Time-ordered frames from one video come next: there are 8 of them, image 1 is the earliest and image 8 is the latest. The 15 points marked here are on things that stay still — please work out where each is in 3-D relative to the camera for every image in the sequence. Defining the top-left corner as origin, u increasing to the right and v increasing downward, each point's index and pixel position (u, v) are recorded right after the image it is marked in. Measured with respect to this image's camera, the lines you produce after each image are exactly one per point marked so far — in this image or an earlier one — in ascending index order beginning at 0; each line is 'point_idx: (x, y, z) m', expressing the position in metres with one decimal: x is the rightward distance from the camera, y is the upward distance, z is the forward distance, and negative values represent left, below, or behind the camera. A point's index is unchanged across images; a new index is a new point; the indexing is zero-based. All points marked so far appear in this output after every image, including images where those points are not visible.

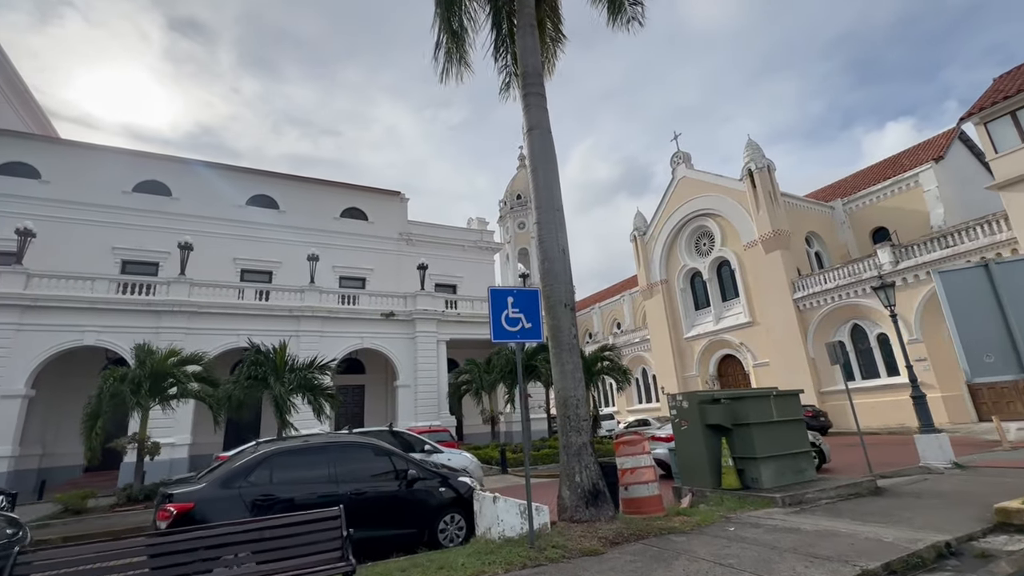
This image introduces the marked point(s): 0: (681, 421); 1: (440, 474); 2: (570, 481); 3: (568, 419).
0: (+2.5, -2.0, +6.9) m
1: (-1.0, -2.5, +6.2) m
2: (+0.6, -2.2, +5.3) m
3: (+0.6, -1.5, +5.5) m
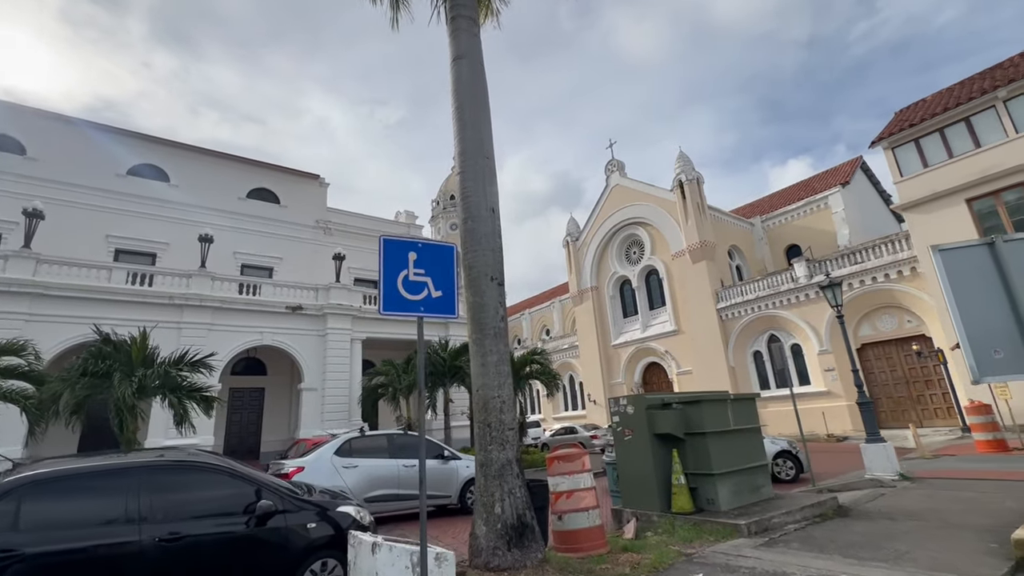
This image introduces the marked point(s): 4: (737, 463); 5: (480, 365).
0: (+1.4, -1.7, +5.7) m
1: (-1.9, -2.1, +4.6) m
2: (-0.2, -1.9, +3.9) m
3: (-0.2, -1.2, +4.1) m
4: (+2.6, -2.0, +5.4) m
5: (-0.3, -0.7, +4.3) m
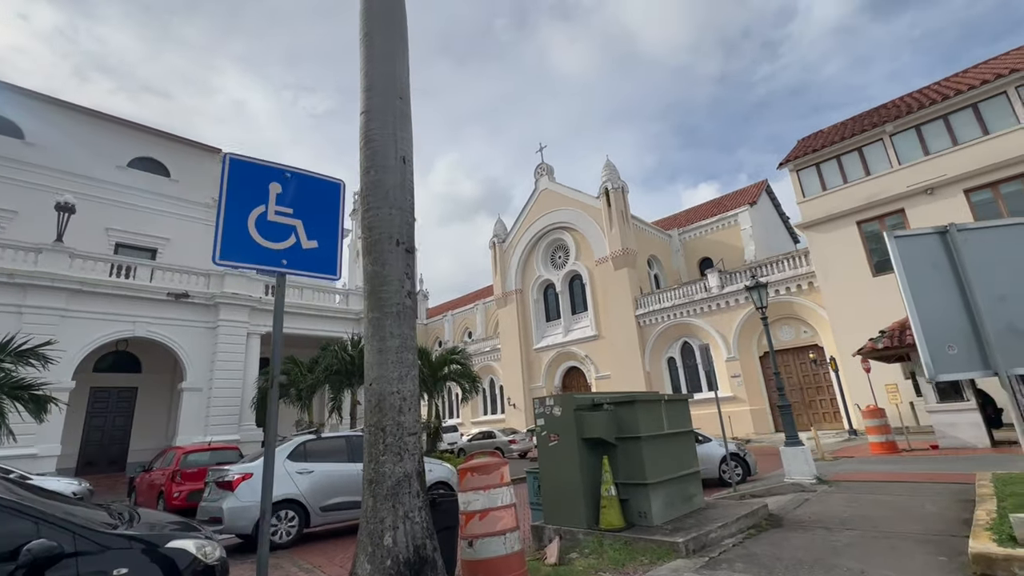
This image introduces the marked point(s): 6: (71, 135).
0: (+0.4, -1.6, +5.0) m
1: (-2.7, -1.8, +3.3) m
2: (-0.9, -1.6, +3.0) m
3: (-0.9, -1.0, +3.2) m
4: (+1.6, -1.9, +4.9) m
5: (-1.0, -0.5, +3.4) m
6: (-17.3, +6.0, +18.3) m
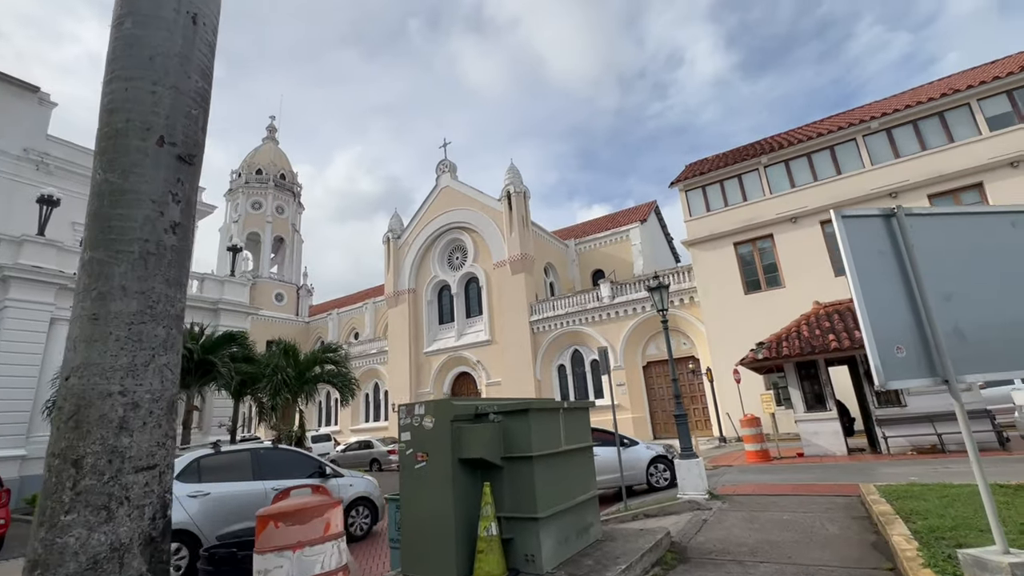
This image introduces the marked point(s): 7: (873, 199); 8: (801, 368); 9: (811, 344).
0: (-0.8, -1.3, +3.8) m
1: (-3.4, -1.3, +1.5) m
2: (-1.6, -1.3, +1.5) m
3: (-1.6, -0.7, +1.7) m
4: (+0.4, -1.7, +3.9) m
5: (-1.7, -0.1, +1.9) m
6: (-20.4, +7.3, +13.1) m
7: (+13.9, +3.4, +18.2) m
8: (+6.5, -1.8, +10.5) m
9: (+6.5, -1.2, +10.1) m
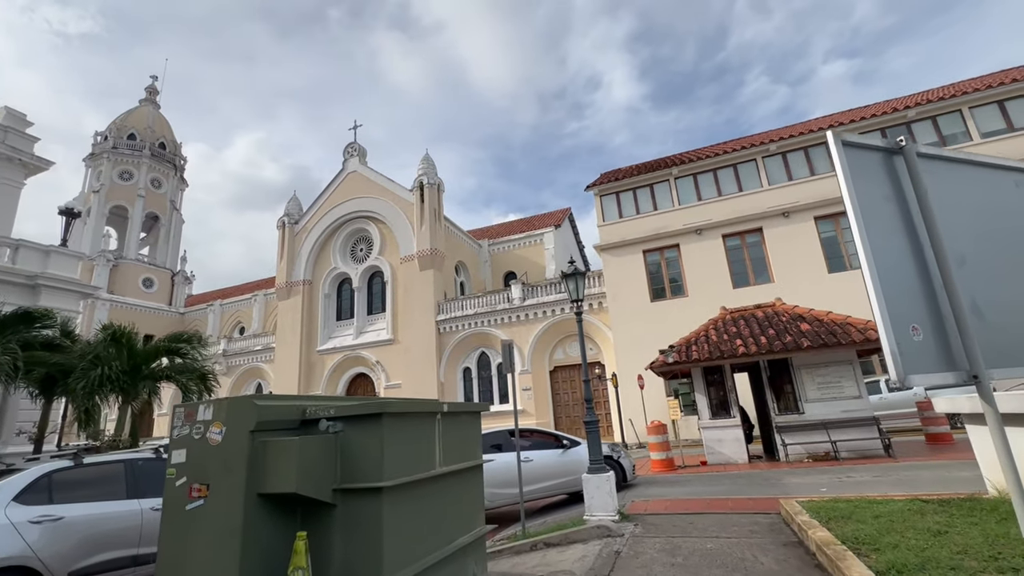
0: (-1.6, -1.0, +2.3) m
1: (-3.8, -0.8, -0.5) m
2: (-2.0, -0.9, -0.1) m
3: (-2.0, -0.2, +0.1) m
4: (-0.4, -1.4, +2.7) m
5: (-2.1, +0.3, +0.3) m
6: (-22.1, +8.7, +8.0) m
7: (+10.4, +2.9, +19.2) m
8: (+4.3, -1.9, +10.3) m
9: (+4.4, -1.3, +9.9) m
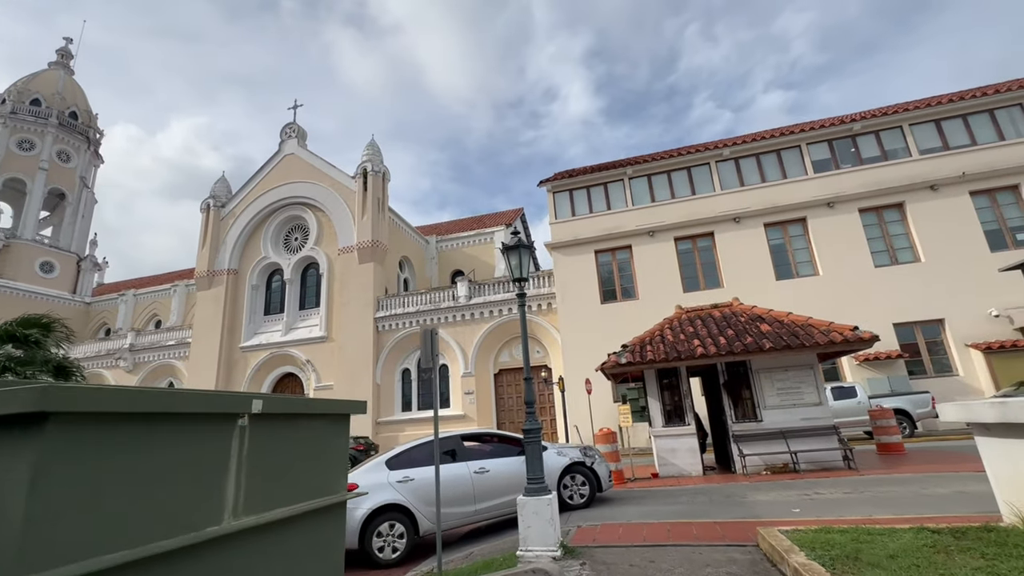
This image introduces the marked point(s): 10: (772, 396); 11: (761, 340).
0: (-2.0, -0.6, +0.9) m
1: (-3.9, -0.3, -2.1) m
2: (-2.1, -0.4, -1.5) m
3: (-2.1, +0.2, -1.3) m
4: (-0.9, -1.1, +1.3) m
5: (-2.2, +0.7, -1.2) m
6: (-22.6, +9.8, +4.6) m
7: (+8.4, +2.7, +19.0) m
8: (+3.0, -1.8, +9.4) m
9: (+3.2, -1.2, +9.0) m
10: (+4.8, -2.0, +8.7) m
11: (+4.6, -1.0, +8.7) m
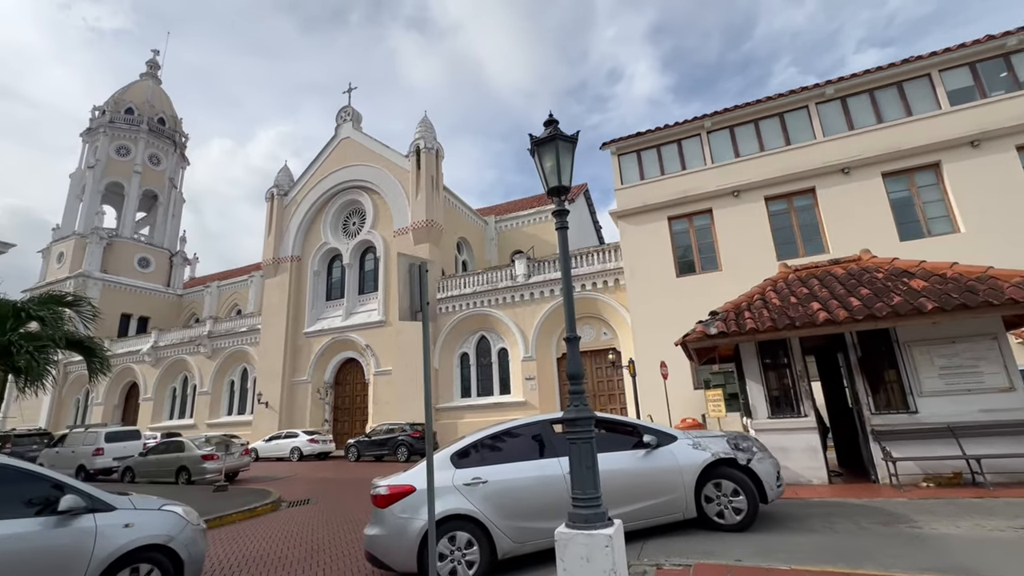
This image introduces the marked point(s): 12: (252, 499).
0: (-2.3, -0.1, -0.6) m
1: (-4.6, 0.0, -3.2) m
2: (-2.8, -0.1, -2.9) m
3: (-2.8, +0.6, -2.7) m
4: (-1.1, -0.6, -0.3) m
5: (-2.8, +1.1, -2.6) m
6: (-22.5, +9.8, +5.8) m
7: (+10.4, +3.8, +15.8) m
8: (+3.9, -1.0, +7.2) m
9: (+4.0, -0.4, +6.8) m
10: (+5.5, -1.2, +6.2) m
11: (+5.3, -0.2, +6.2) m
12: (-5.9, -4.8, +10.7) m
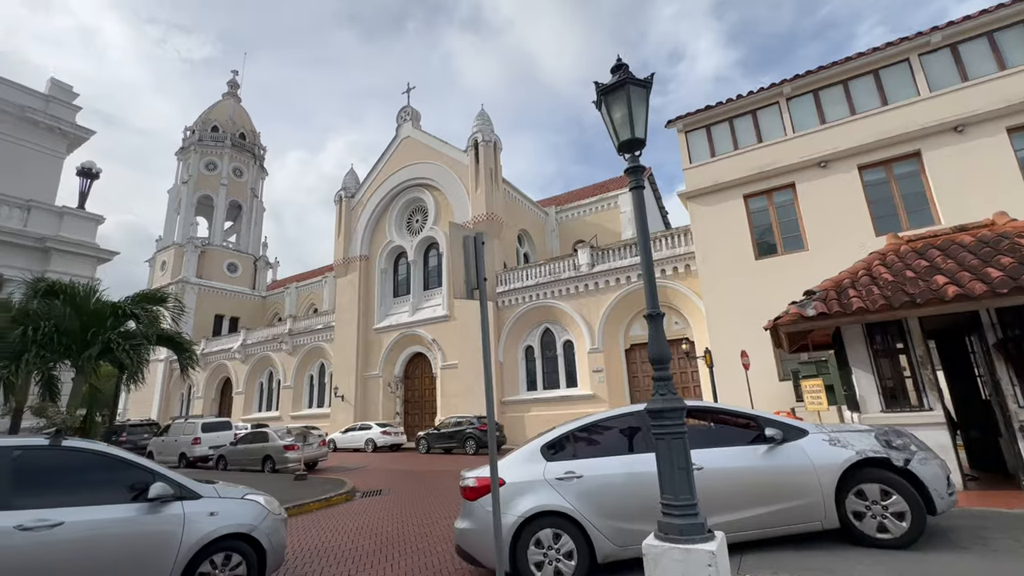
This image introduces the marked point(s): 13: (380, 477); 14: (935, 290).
0: (-2.4, -0.1, -0.7) m
1: (-5.0, 0.0, -3.0) m
2: (-3.1, -0.1, -3.0) m
3: (-3.1, +0.6, -2.7) m
4: (-1.2, -0.5, -0.5) m
5: (-3.2, +1.1, -2.6) m
6: (-21.9, +9.3, +8.3) m
7: (+12.3, +4.5, +13.8) m
8: (+4.8, -0.6, +6.2) m
9: (+4.8, -0.1, +5.8) m
10: (+6.3, -0.8, +5.0) m
11: (+6.1, +0.2, +5.0) m
12: (-4.3, -4.7, +11.1) m
13: (-3.9, -5.6, +13.9) m
14: (+5.0, 0.0, +5.6) m
